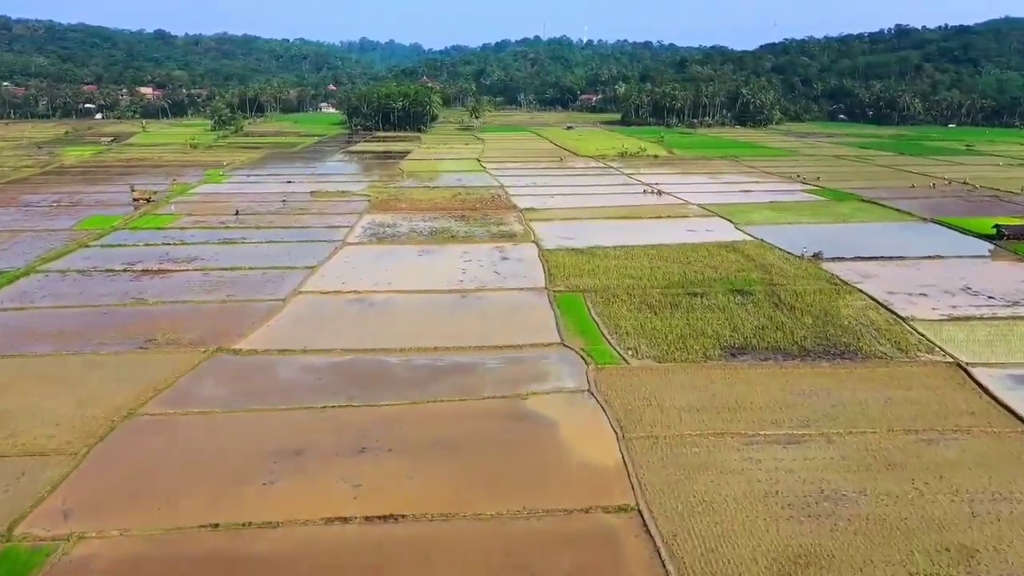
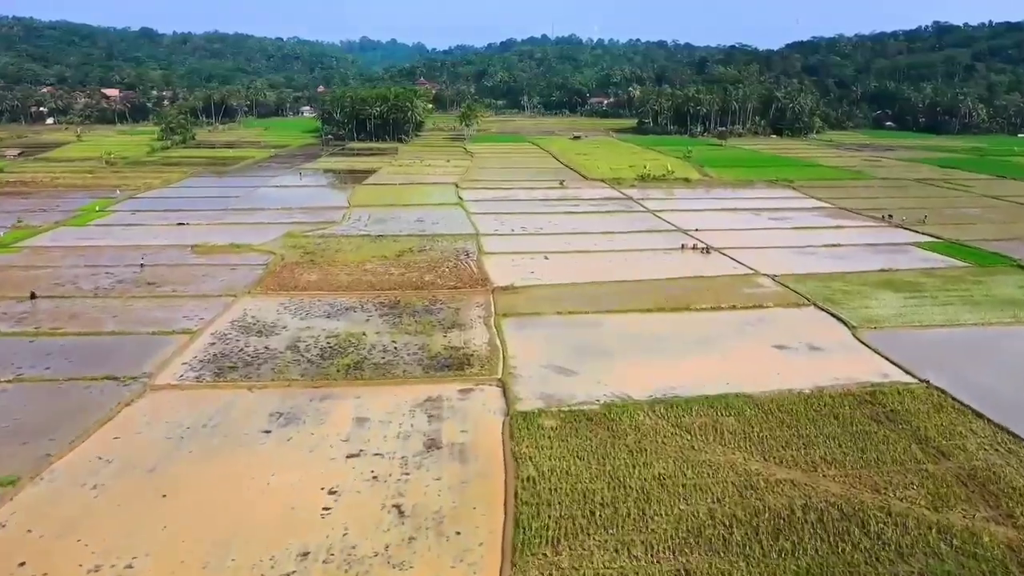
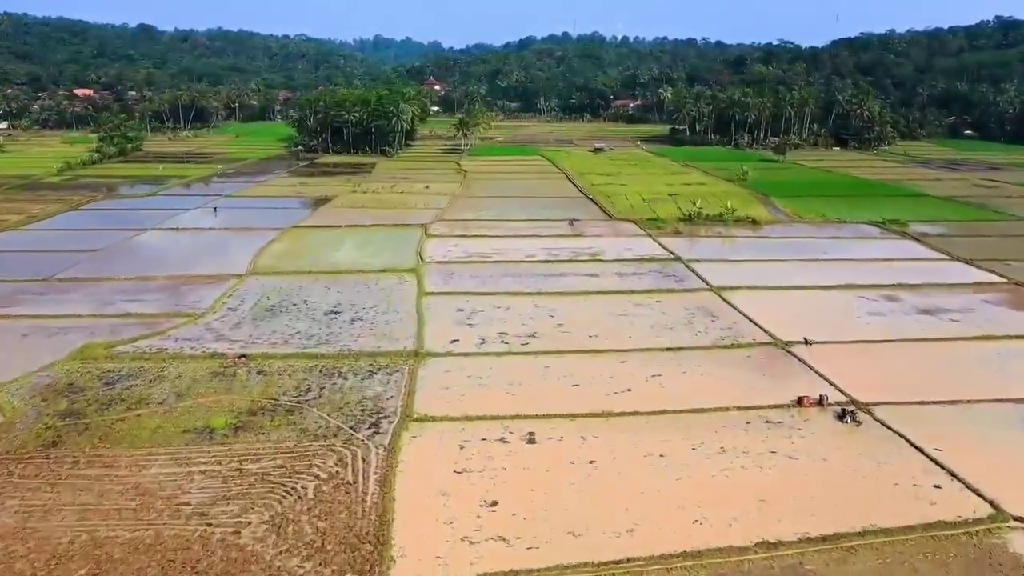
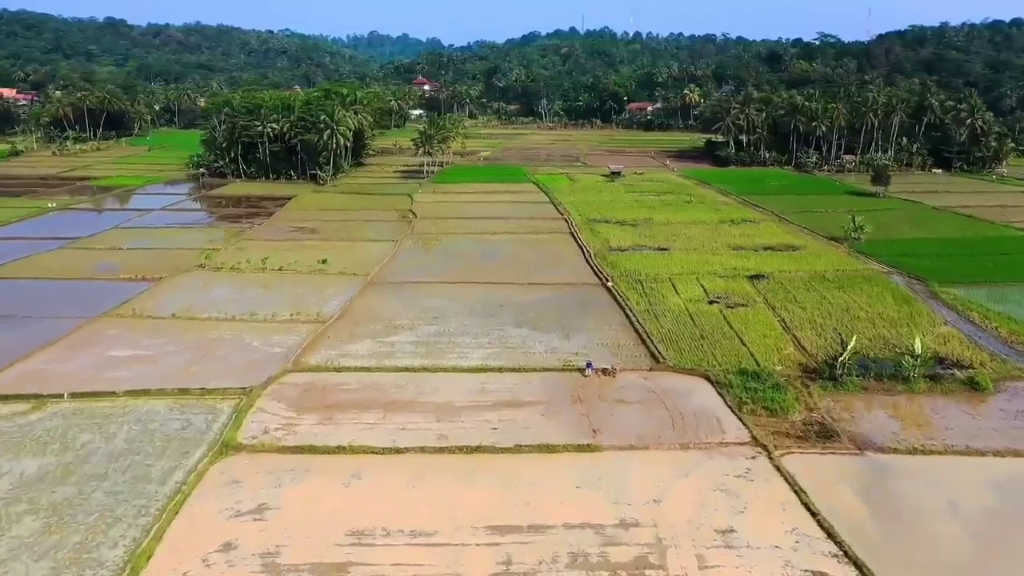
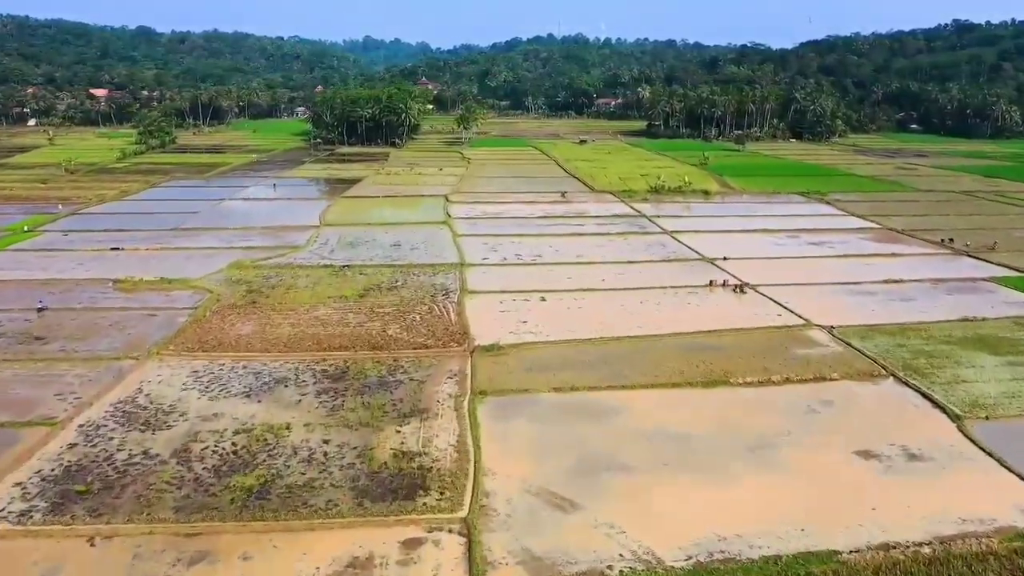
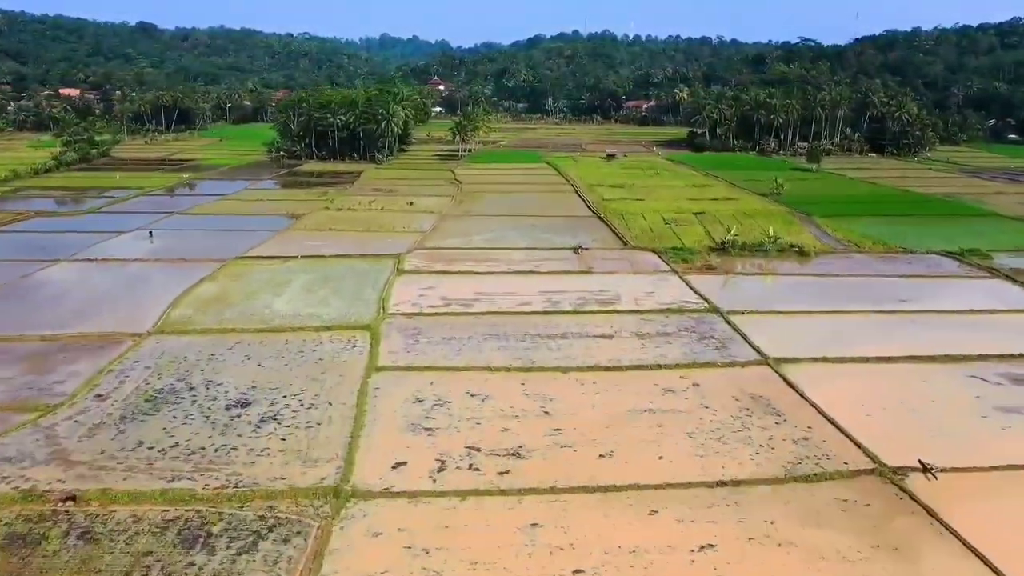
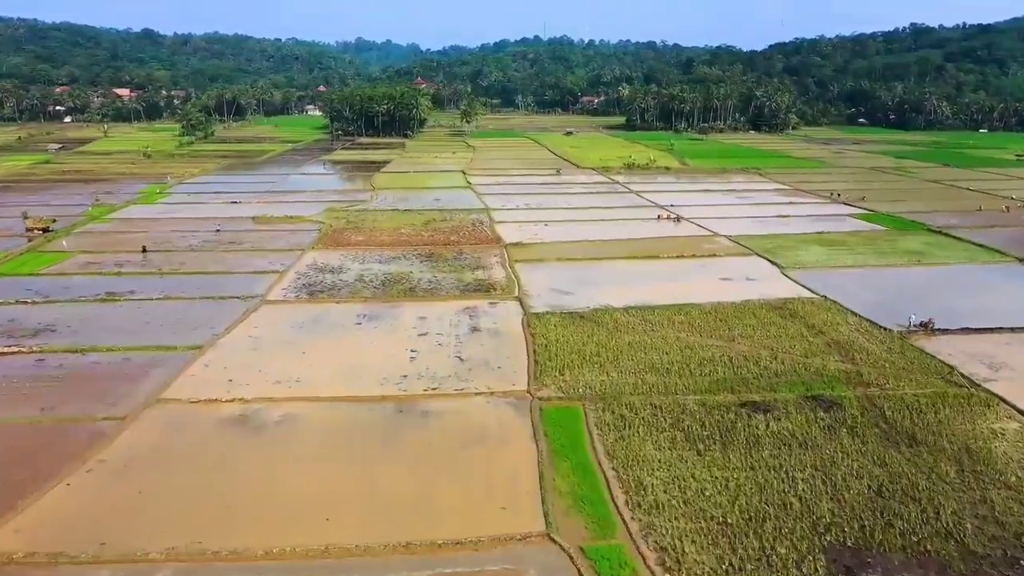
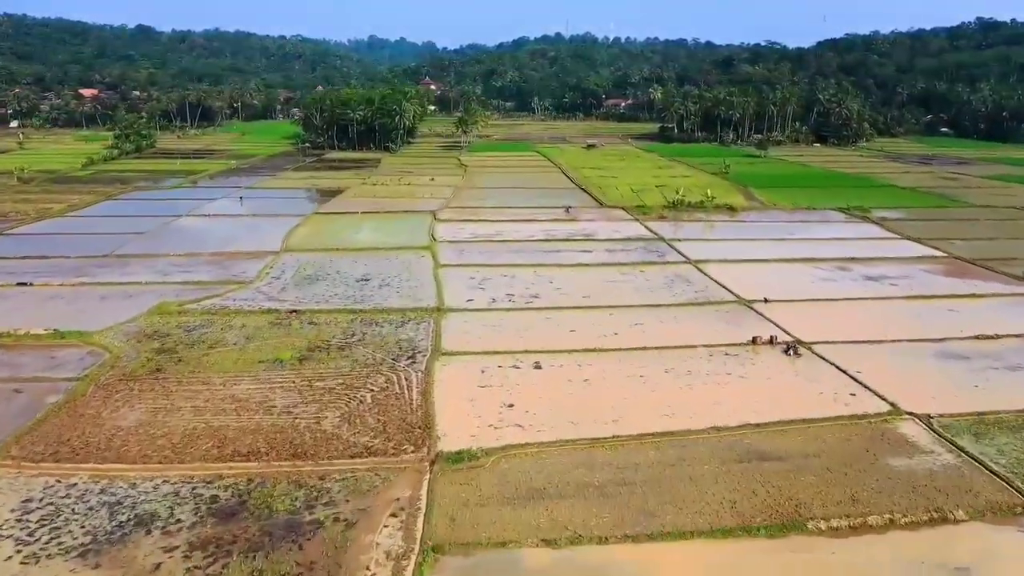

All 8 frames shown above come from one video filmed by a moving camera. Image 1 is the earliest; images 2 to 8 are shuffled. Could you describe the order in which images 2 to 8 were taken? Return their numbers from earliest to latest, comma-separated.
7, 2, 5, 8, 3, 6, 4
